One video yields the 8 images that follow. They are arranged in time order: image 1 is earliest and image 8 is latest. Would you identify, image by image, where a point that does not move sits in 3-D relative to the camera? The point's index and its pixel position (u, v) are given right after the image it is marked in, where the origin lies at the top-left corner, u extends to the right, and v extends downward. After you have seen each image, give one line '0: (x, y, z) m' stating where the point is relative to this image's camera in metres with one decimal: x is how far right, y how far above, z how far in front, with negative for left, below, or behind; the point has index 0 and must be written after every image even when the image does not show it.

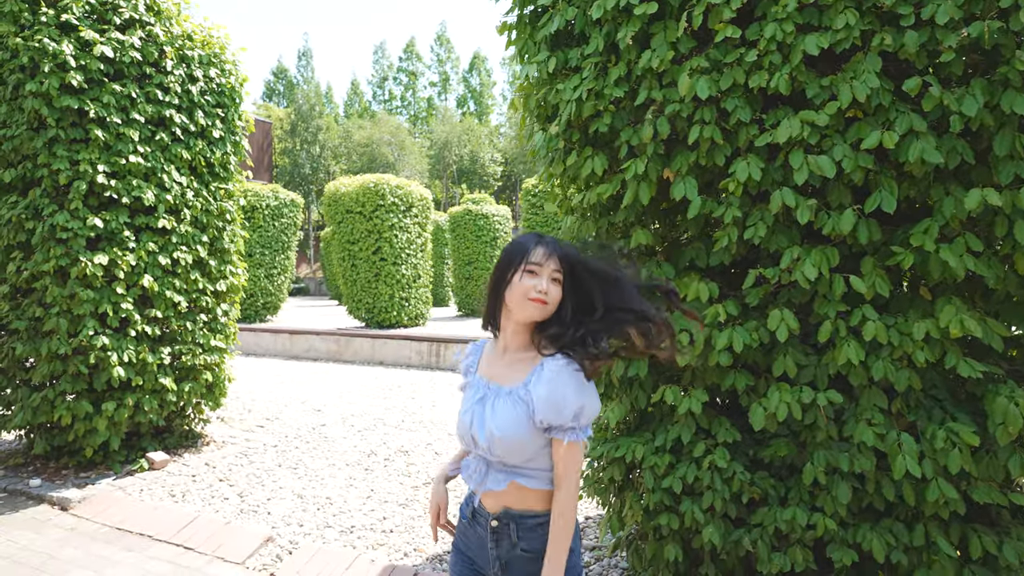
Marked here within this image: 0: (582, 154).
0: (+0.3, +0.5, +2.2) m
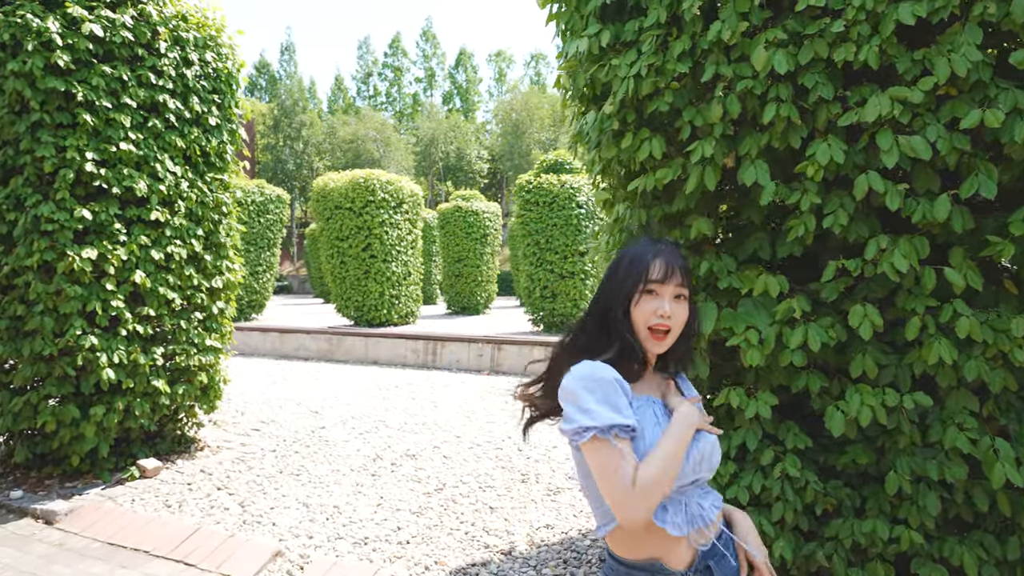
0: (+0.4, +0.5, +2.1) m
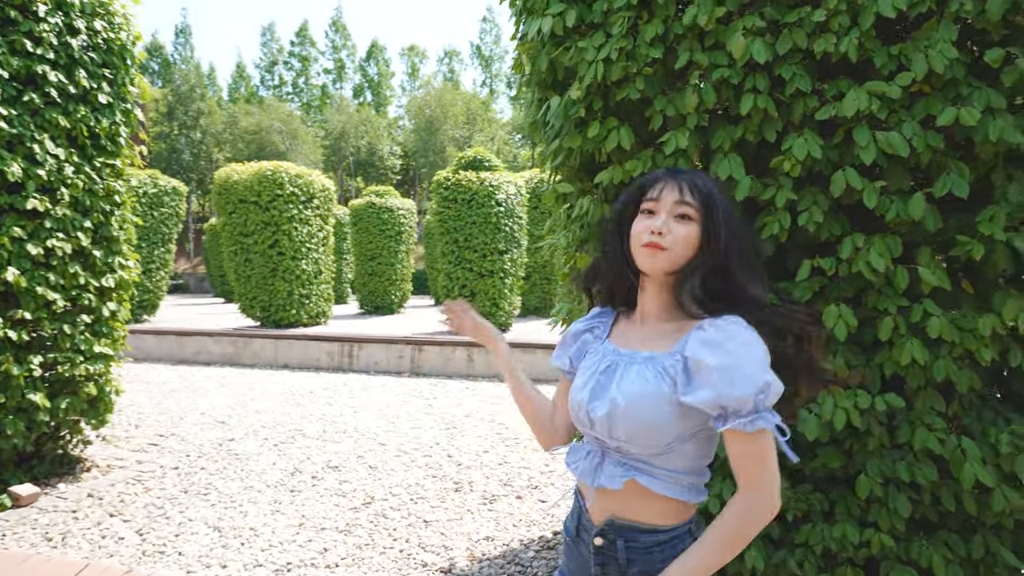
0: (+0.3, +0.5, +1.9) m
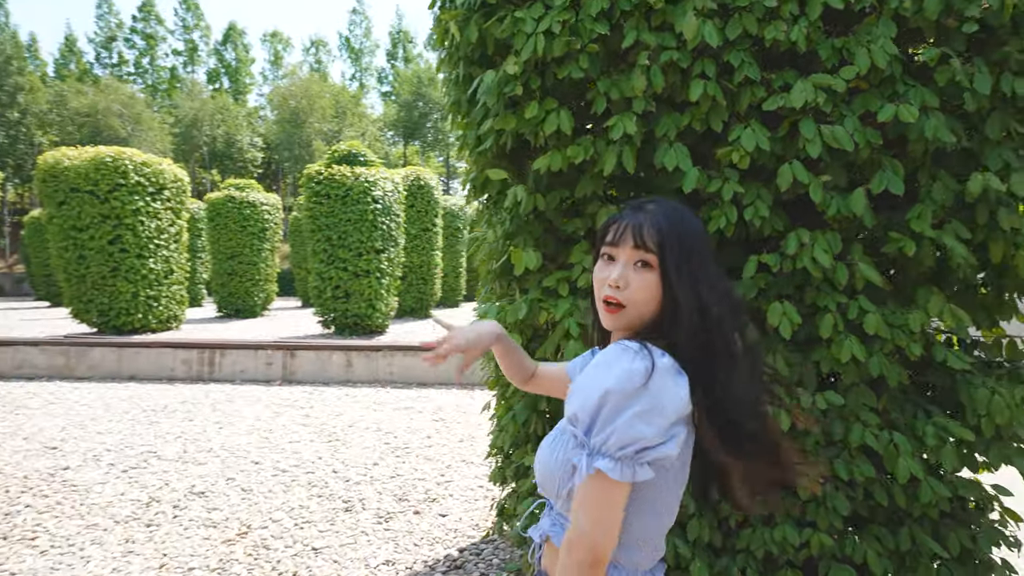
0: (+0.1, +0.5, +1.7) m
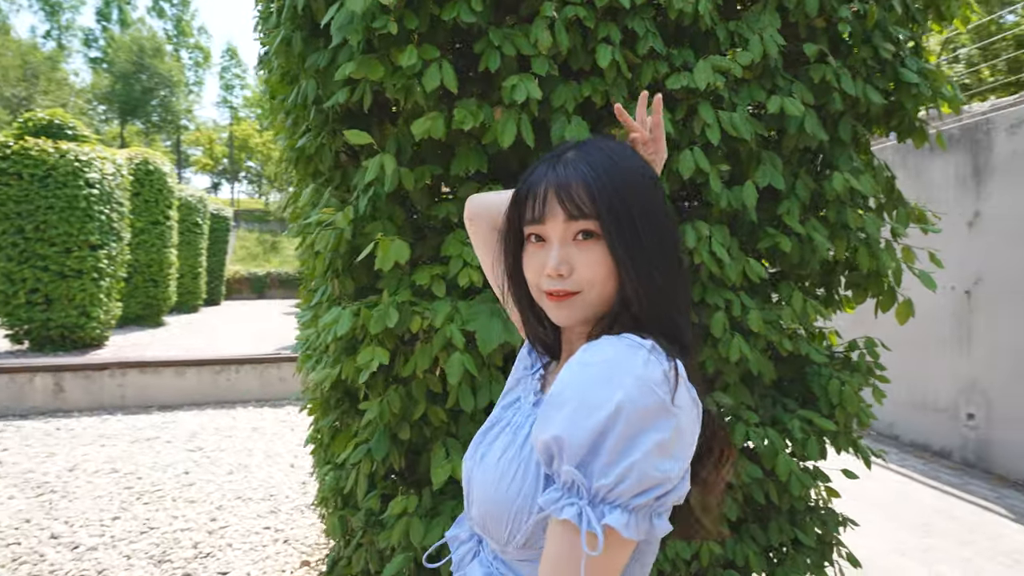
0: (-0.2, +0.5, +1.4) m
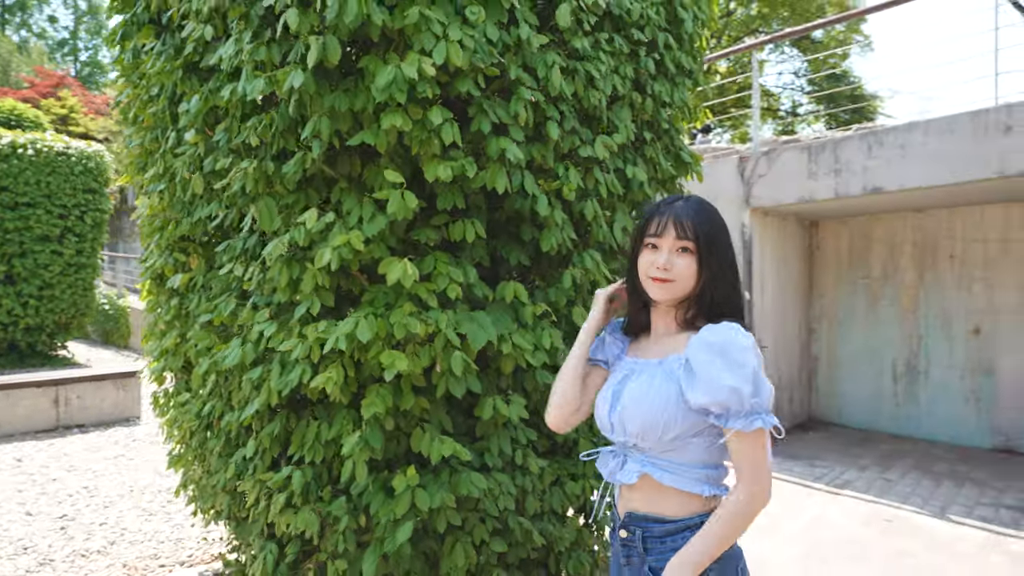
0: (-0.2, +0.5, +1.7) m
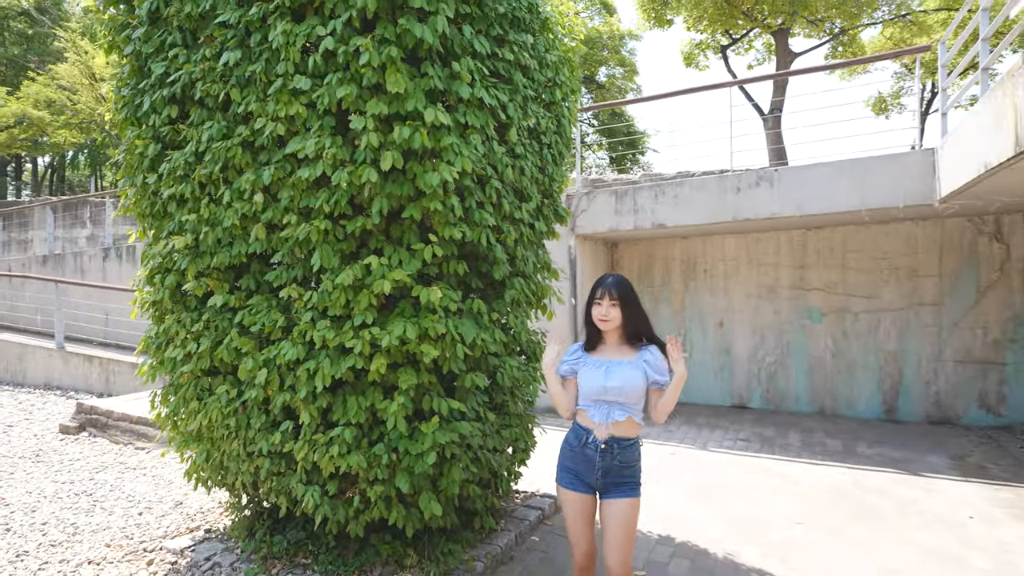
0: (-0.3, +0.4, +2.8) m
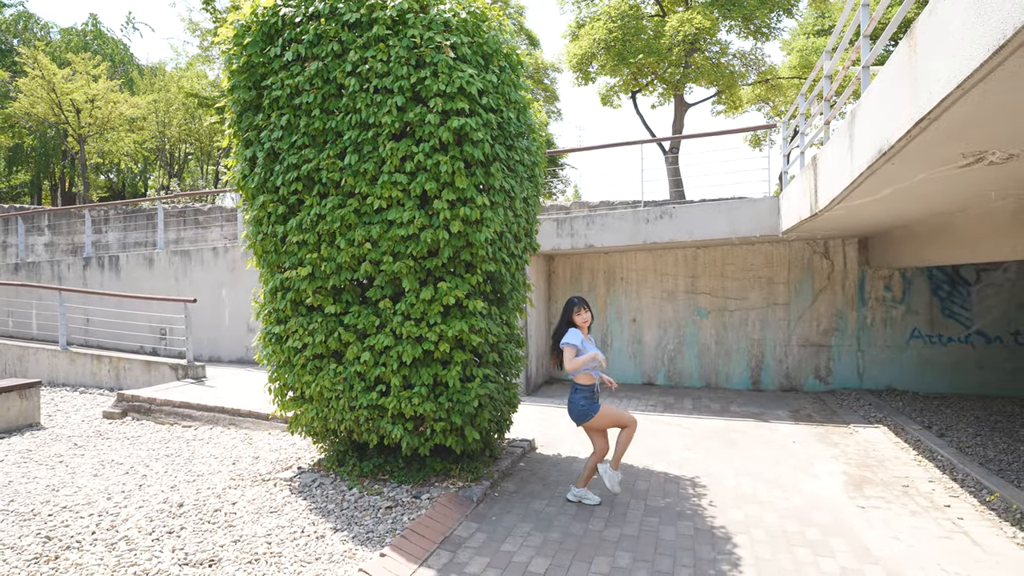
0: (-0.2, +0.3, +4.6) m
